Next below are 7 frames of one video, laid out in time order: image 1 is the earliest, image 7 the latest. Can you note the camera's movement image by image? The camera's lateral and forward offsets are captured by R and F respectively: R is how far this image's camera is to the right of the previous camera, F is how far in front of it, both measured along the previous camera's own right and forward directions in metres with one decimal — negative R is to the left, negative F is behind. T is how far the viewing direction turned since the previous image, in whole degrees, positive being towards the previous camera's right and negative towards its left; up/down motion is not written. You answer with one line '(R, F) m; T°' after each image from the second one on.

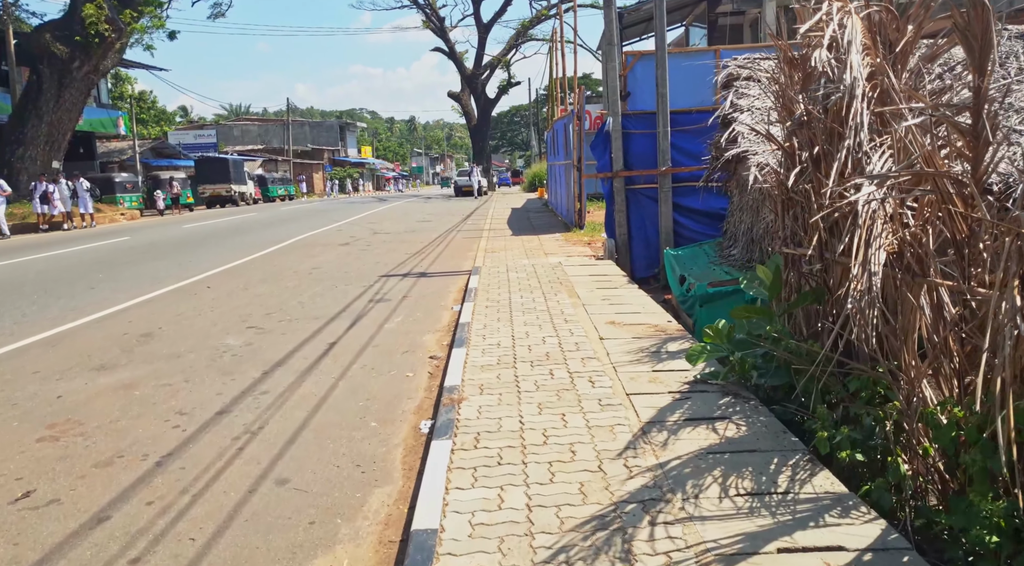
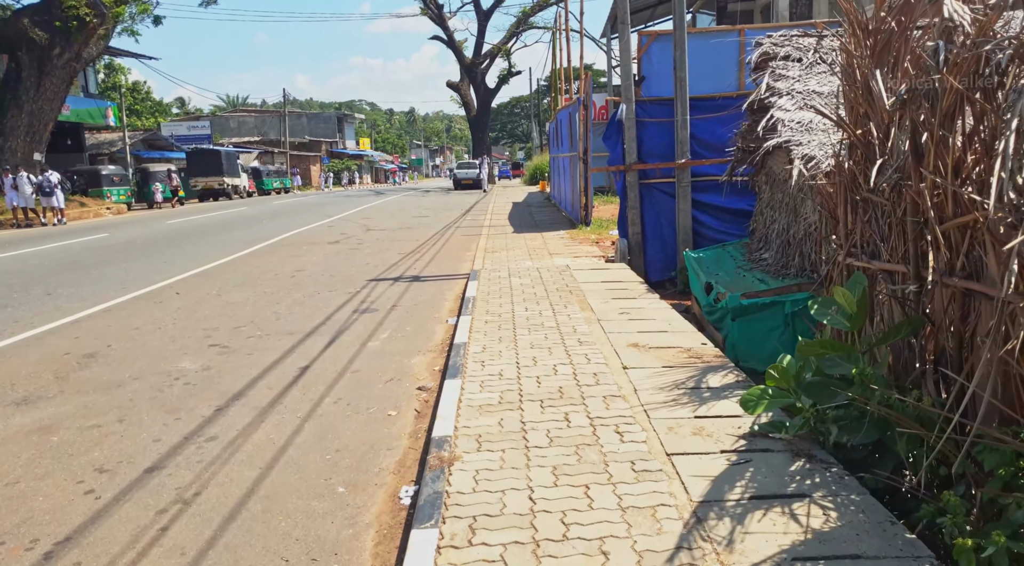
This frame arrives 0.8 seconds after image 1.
(0.0, +1.1) m; 0°
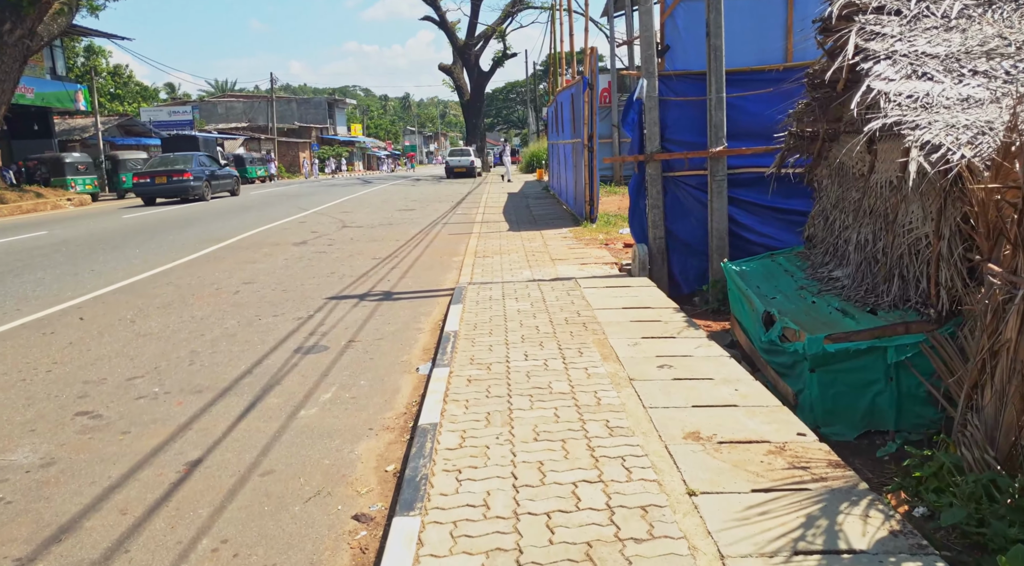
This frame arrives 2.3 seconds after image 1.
(0.0, +2.1) m; 0°
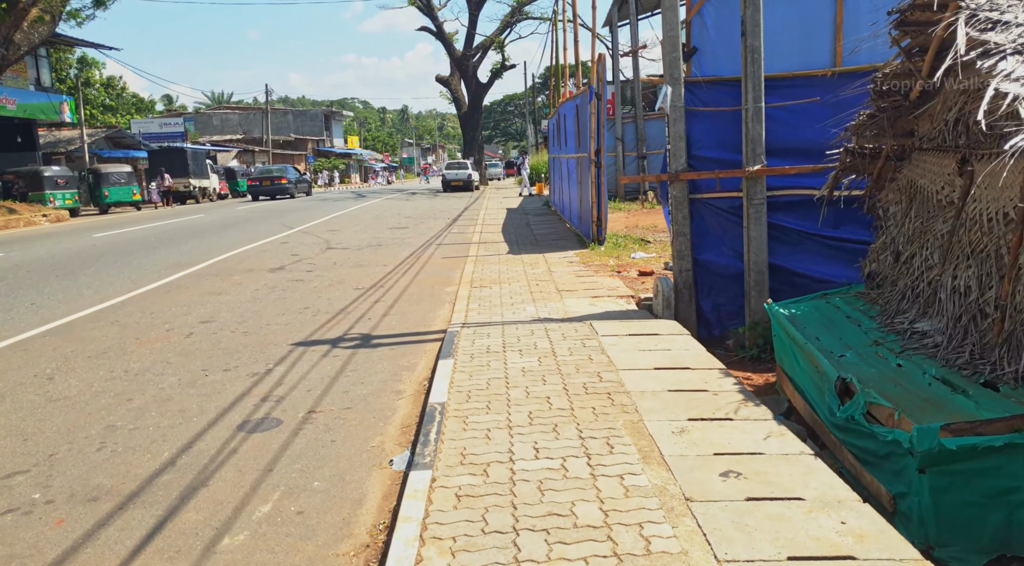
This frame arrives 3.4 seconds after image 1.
(0.0, +1.4) m; 0°
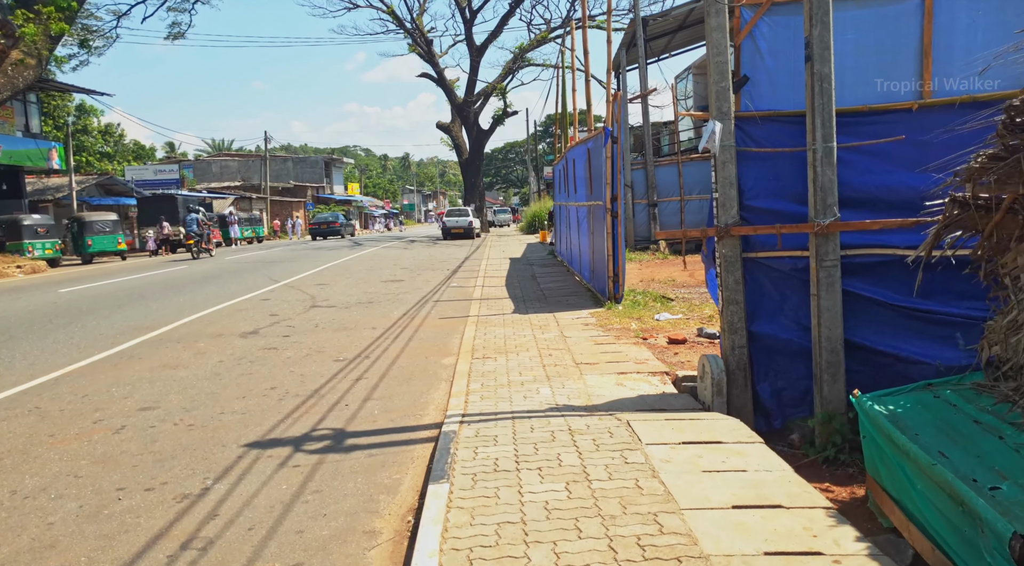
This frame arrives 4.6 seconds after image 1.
(-0.1, +1.6) m; 0°
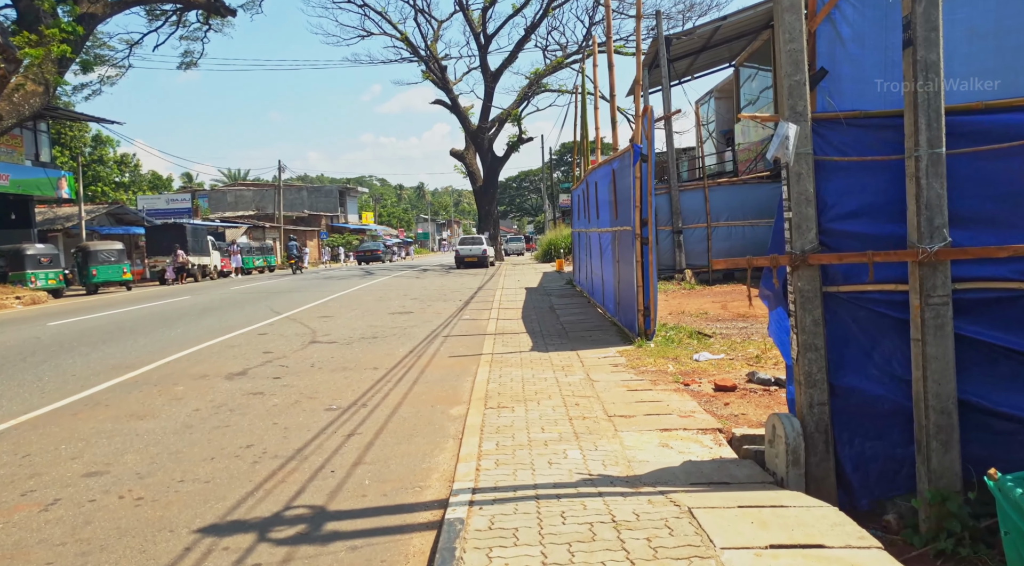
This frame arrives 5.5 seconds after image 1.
(-0.1, +1.3) m; -1°
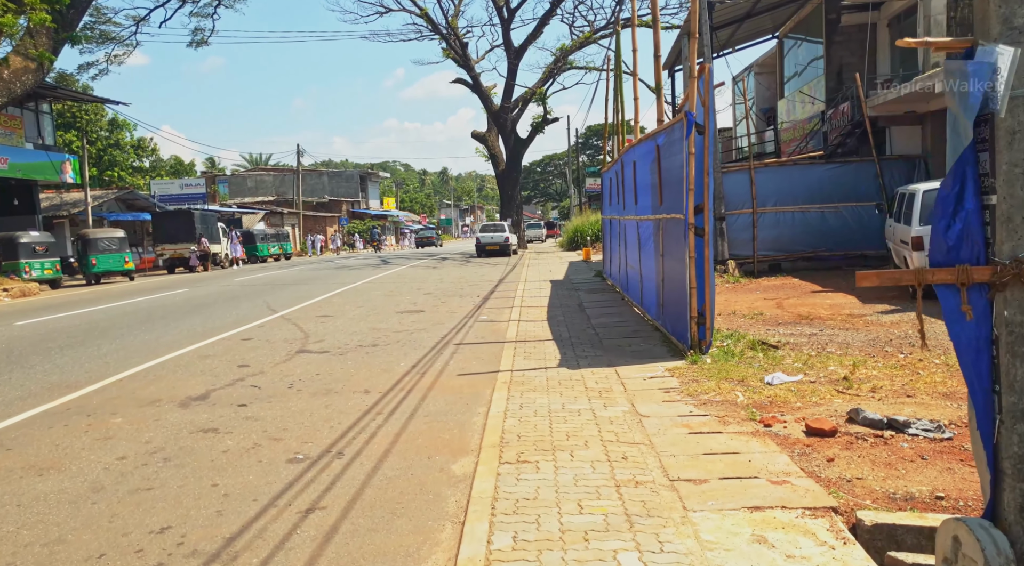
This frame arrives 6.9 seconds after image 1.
(0.0, +2.0) m; -2°
